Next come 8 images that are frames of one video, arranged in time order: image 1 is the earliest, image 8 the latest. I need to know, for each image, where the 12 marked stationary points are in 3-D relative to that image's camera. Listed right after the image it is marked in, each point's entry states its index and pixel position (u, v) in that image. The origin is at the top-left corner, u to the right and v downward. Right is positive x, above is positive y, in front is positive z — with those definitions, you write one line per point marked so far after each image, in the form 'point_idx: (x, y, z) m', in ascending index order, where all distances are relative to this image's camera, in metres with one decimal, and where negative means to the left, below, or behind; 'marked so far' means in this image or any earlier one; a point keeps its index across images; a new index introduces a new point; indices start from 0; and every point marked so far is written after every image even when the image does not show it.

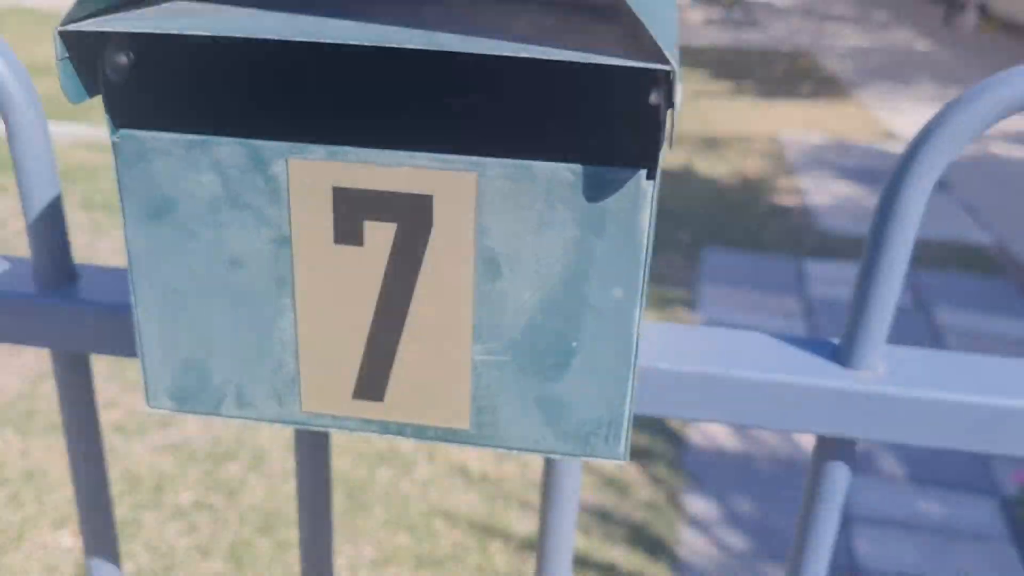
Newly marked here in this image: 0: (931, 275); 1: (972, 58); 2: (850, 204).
0: (+1.7, +0.1, +3.9) m
1: (+4.6, +2.3, +9.2) m
2: (+1.7, +0.4, +4.6) m
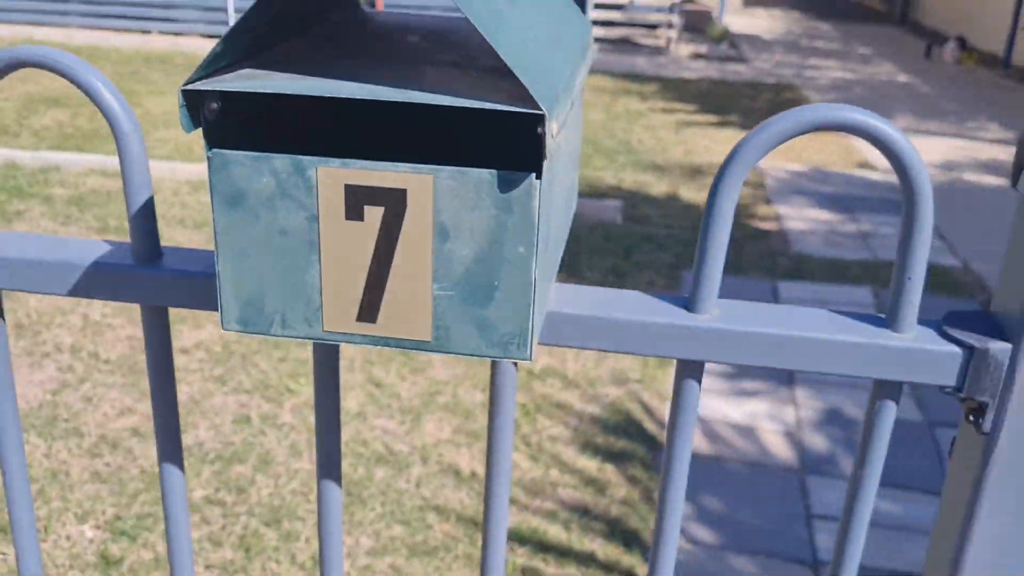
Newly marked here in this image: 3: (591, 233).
0: (+1.7, 0.0, +4.1) m
1: (+4.5, +2.0, +9.5) m
2: (+1.6, +0.3, +4.9) m
3: (+0.4, +0.3, +4.4) m
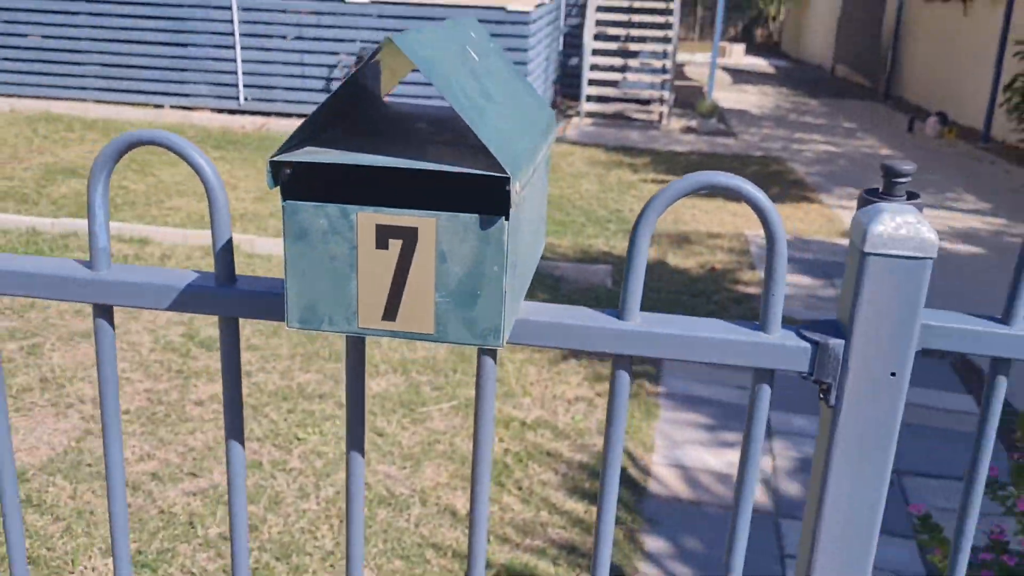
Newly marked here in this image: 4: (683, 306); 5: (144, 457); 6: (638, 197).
0: (+1.7, -0.3, +4.3) m
1: (+4.5, +1.3, +9.9) m
2: (+1.6, 0.0, +5.1) m
3: (+0.4, 0.0, +4.6) m
4: (+0.9, -0.1, +4.7) m
5: (-1.2, -0.5, +2.9) m
6: (+1.0, +0.7, +7.3) m
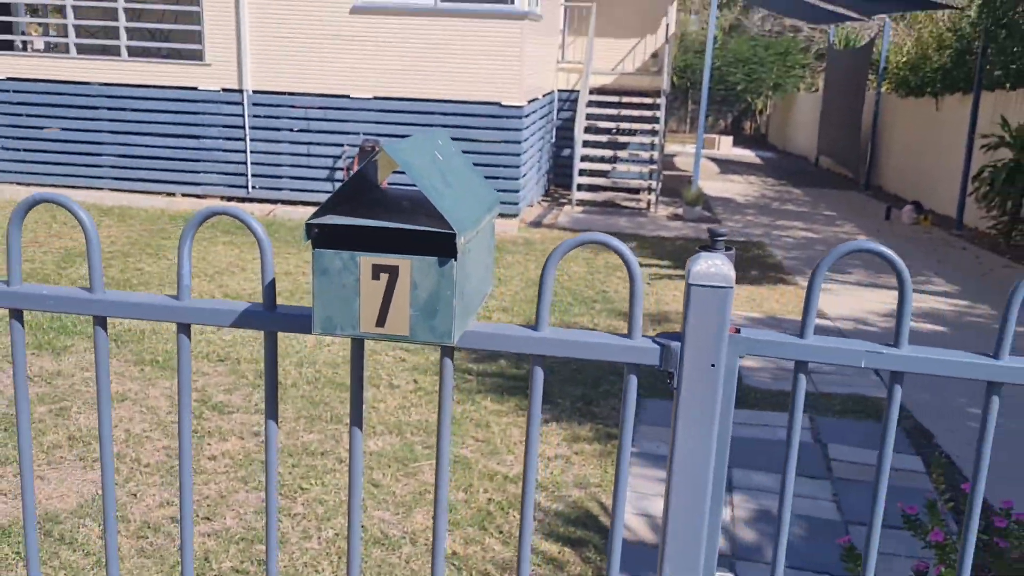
0: (+1.6, -0.7, +4.6) m
1: (+4.4, +0.4, +10.4) m
2: (+1.6, -0.5, +5.5) m
3: (+0.3, -0.4, +5.0) m
4: (+0.8, -0.5, +5.1) m
5: (-1.2, -0.8, +3.2) m
6: (+0.9, +0.1, +7.7) m
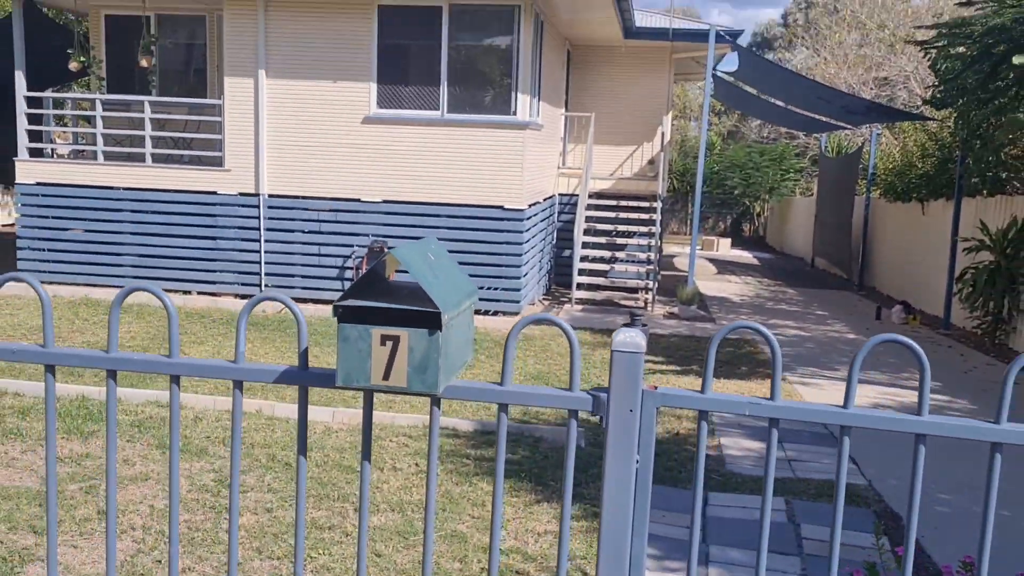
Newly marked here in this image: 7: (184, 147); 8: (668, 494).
0: (+1.6, -1.2, +4.9) m
1: (+4.4, -0.7, +10.7) m
2: (+1.5, -1.0, +5.8) m
3: (+0.3, -1.0, +5.3) m
4: (+0.8, -1.0, +5.4) m
5: (-1.3, -1.1, +3.5) m
6: (+0.9, -0.7, +8.1) m
7: (-4.4, +1.9, +12.5) m
8: (+0.9, -1.1, +5.1) m
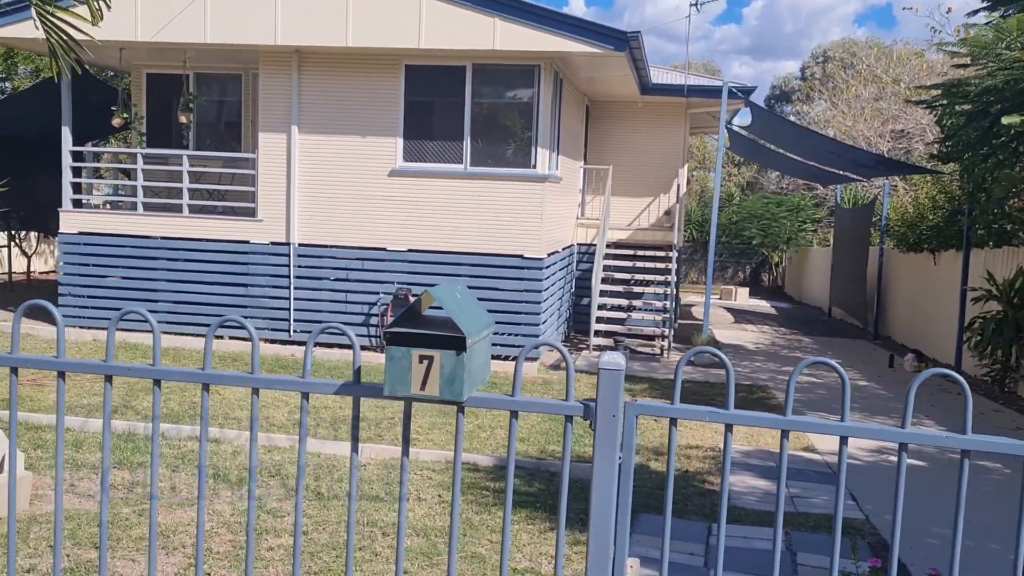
0: (+1.7, -1.4, +5.2) m
1: (+4.7, -1.3, +11.0) m
2: (+1.6, -1.3, +6.1) m
3: (+0.4, -1.2, +5.7) m
4: (+0.9, -1.3, +5.8) m
5: (-1.2, -1.2, +3.9) m
6: (+1.1, -1.2, +8.4) m
7: (-4.2, +1.3, +13.1) m
8: (+1.0, -1.4, +5.5) m
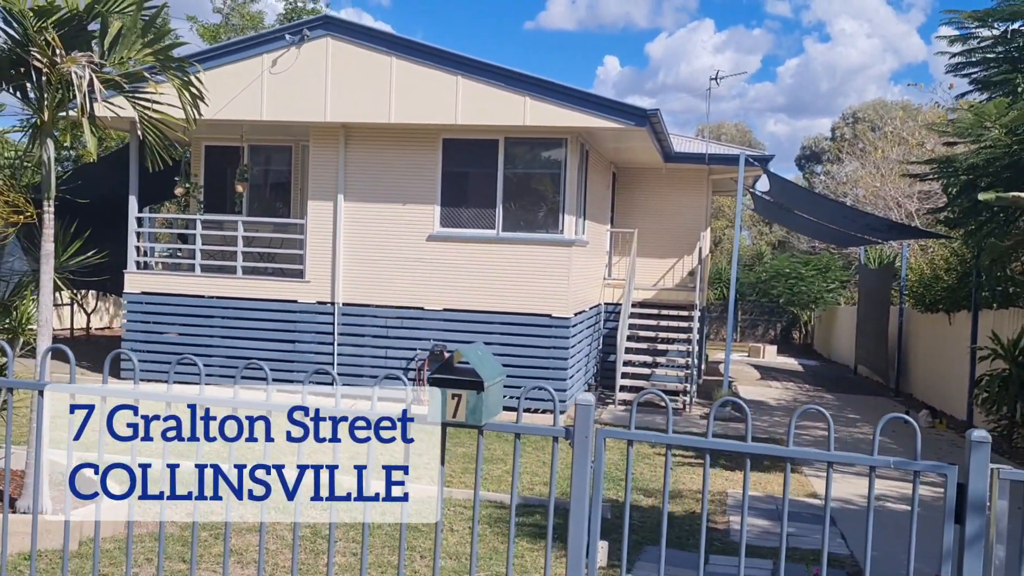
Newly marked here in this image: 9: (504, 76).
0: (+1.8, -1.8, +5.9) m
1: (+5.0, -2.0, +11.5) m
2: (+1.8, -1.8, +6.8) m
3: (+0.5, -1.6, +6.4) m
4: (+1.0, -1.7, +6.5) m
5: (-1.1, -1.5, +4.7) m
6: (+1.3, -1.7, +9.1) m
7: (-3.7, +0.4, +14.2) m
8: (+1.1, -1.8, +6.2) m
9: (-0.1, +2.7, +11.9) m
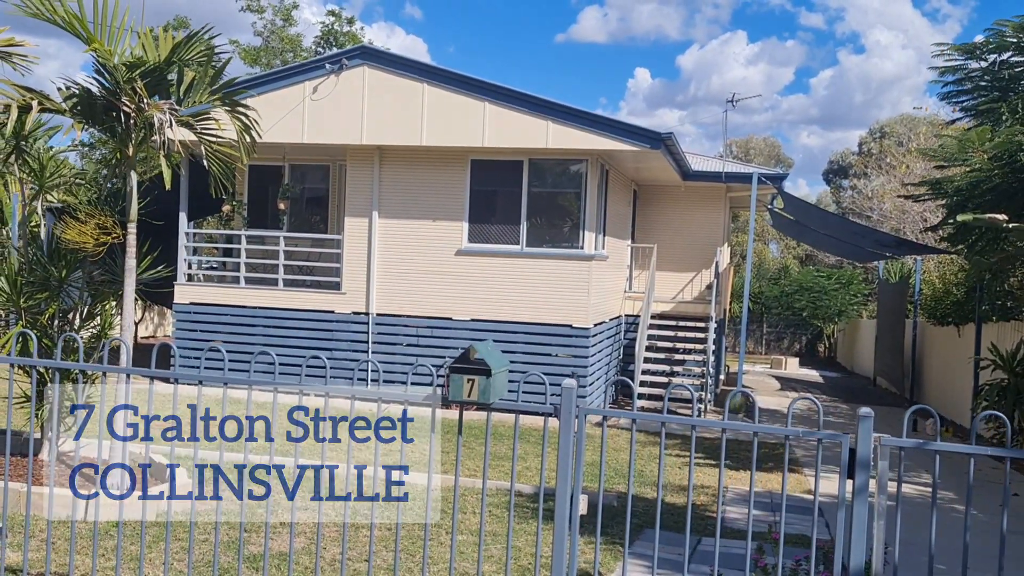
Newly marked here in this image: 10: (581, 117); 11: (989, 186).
0: (+1.9, -1.9, +6.7) m
1: (+5.3, -2.2, +12.2) m
2: (+1.9, -1.9, +7.5) m
3: (+0.6, -1.7, +7.2) m
4: (+1.2, -1.8, +7.2) m
5: (-1.0, -1.6, +5.6) m
6: (+1.5, -1.9, +9.9) m
7: (-3.3, +0.2, +15.1) m
8: (+1.2, -1.9, +6.9) m
9: (+0.2, +2.6, +12.7) m
10: (+1.0, +2.3, +12.6) m
11: (+4.9, +1.1, +9.5) m
